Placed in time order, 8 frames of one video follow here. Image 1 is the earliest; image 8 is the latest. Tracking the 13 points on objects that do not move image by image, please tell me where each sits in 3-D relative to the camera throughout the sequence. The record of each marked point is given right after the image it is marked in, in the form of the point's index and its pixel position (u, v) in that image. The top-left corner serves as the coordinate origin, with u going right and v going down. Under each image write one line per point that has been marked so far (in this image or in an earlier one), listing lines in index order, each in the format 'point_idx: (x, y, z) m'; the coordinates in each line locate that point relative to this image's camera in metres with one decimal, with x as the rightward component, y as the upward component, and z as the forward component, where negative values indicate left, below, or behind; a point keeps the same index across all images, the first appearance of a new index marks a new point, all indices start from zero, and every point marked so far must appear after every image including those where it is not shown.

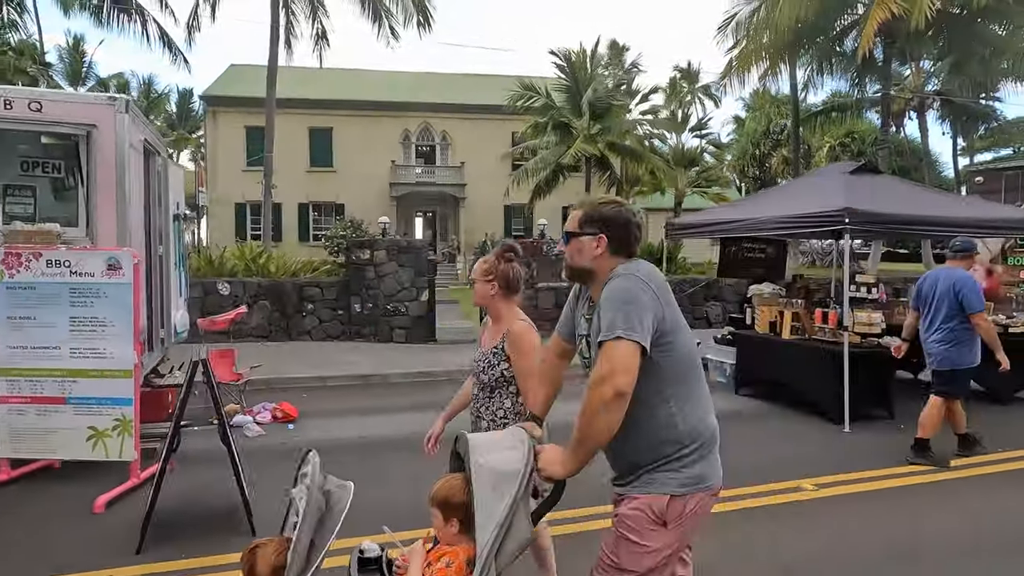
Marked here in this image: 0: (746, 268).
0: (+3.6, +0.3, +10.2) m
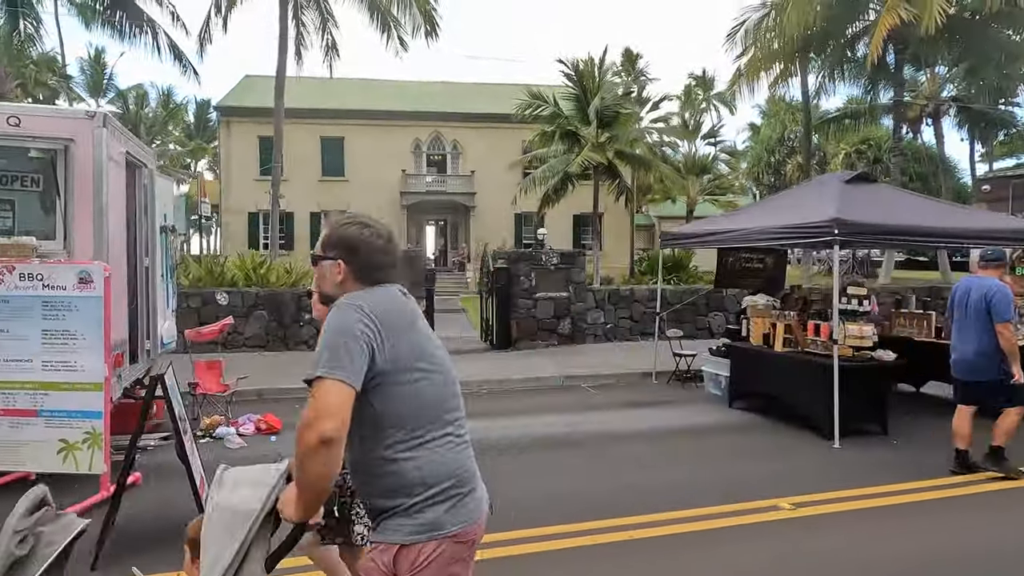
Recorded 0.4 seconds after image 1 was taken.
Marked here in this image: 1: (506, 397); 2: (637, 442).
0: (+3.5, +0.1, +10.1) m
1: (-0.1, -1.4, +8.8) m
2: (+1.3, -1.6, +6.9) m
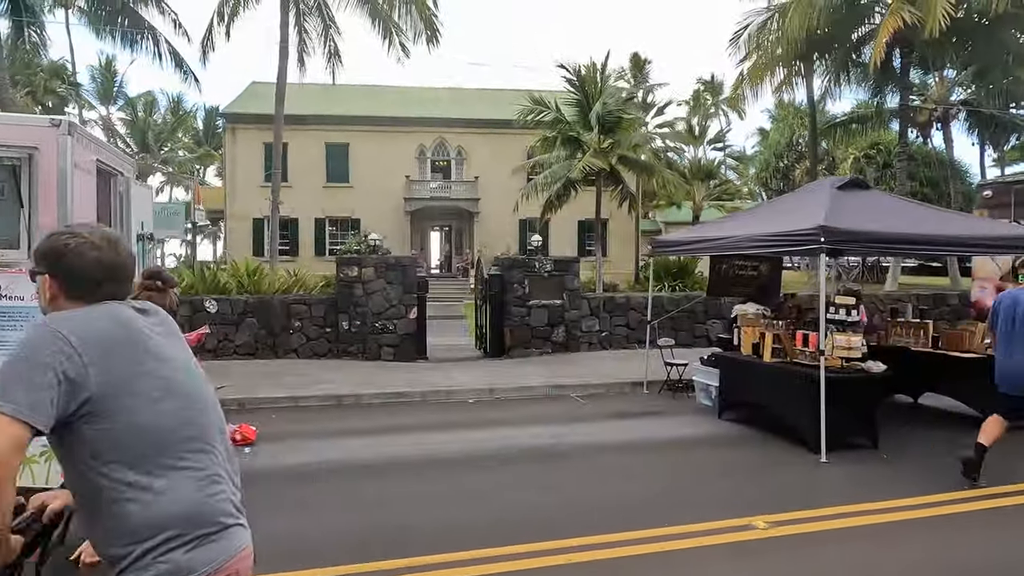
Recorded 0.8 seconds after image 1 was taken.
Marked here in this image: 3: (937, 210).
0: (+3.4, 0.0, +9.9) m
1: (-0.3, -1.6, +8.7) m
2: (+1.1, -1.7, +6.8) m
3: (+5.0, +0.9, +7.7) m
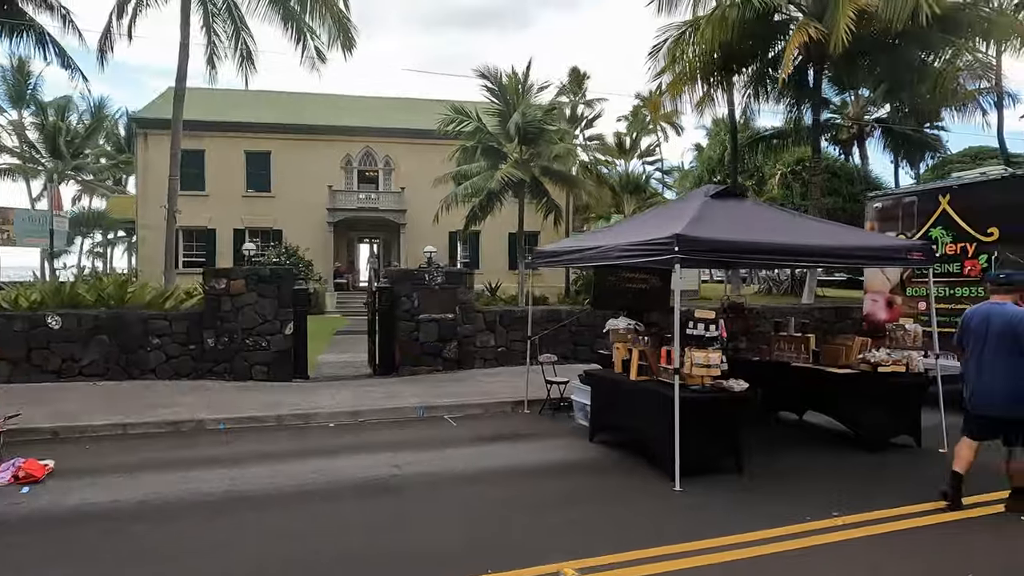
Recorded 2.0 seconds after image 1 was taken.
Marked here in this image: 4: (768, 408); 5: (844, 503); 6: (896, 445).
0: (+1.6, -0.2, +9.5) m
1: (-1.9, -1.7, +8.0) m
2: (-0.5, -1.8, +6.2) m
3: (+3.4, +0.7, +7.4) m
4: (+3.3, -1.6, +8.6) m
5: (+2.9, -1.8, +5.7) m
6: (+4.3, -1.7, +7.4) m
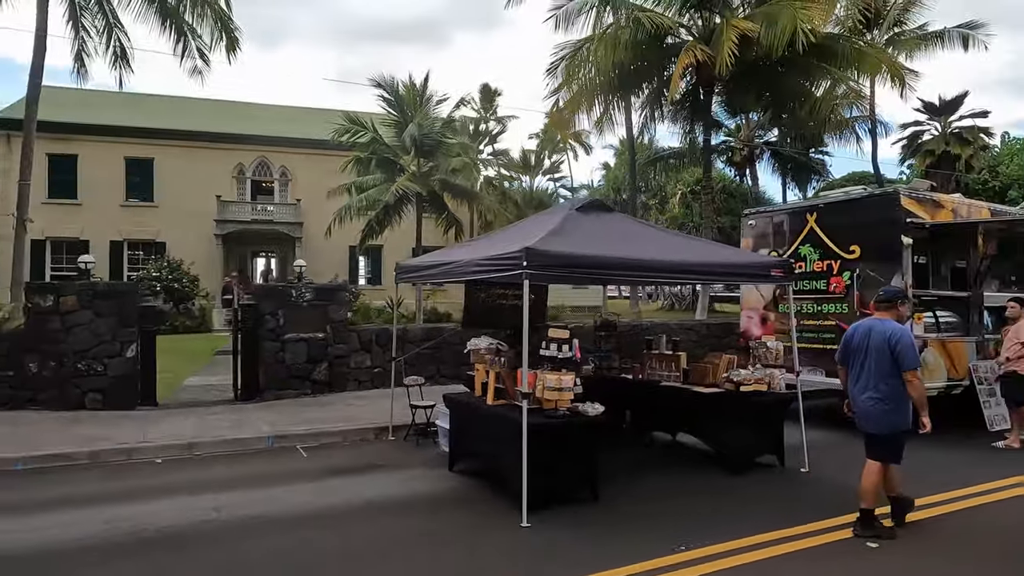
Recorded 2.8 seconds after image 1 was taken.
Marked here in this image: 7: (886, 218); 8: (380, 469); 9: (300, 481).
0: (-0.2, -0.4, +9.0) m
1: (-3.5, -1.9, +7.1) m
2: (-1.8, -2.0, +5.4) m
3: (+1.8, +0.5, +7.2) m
4: (+1.6, -1.8, +8.4) m
5: (+1.5, -2.0, +5.4) m
6: (+2.7, -1.9, +7.3) m
7: (+5.0, +0.9, +8.9) m
8: (-1.4, -2.0, +7.2) m
9: (-2.2, -2.0, +6.8) m
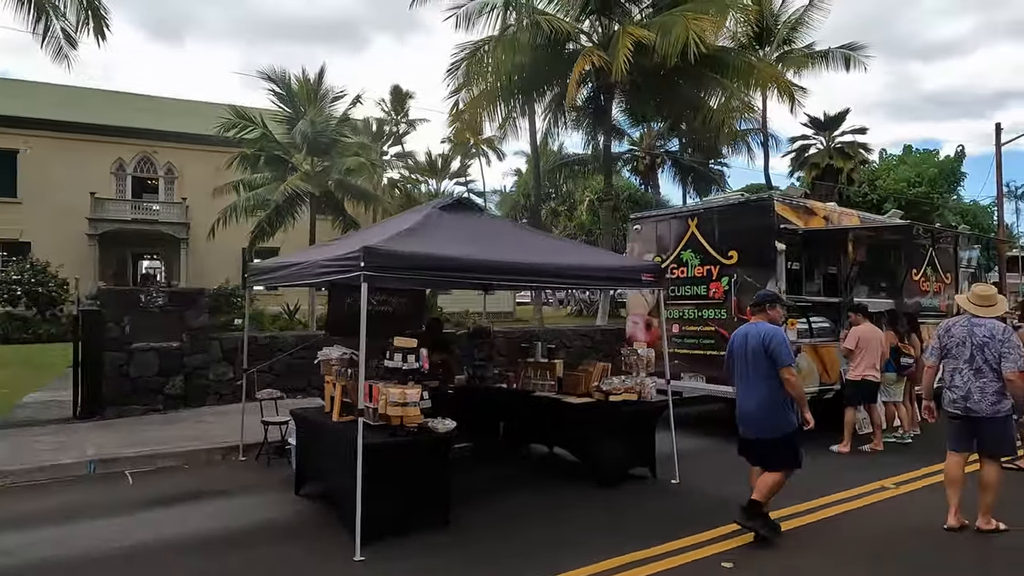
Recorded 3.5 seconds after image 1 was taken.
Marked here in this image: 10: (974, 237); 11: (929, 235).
0: (-1.8, -0.5, +8.4) m
1: (-4.9, -1.9, +6.0) m
2: (-3.0, -2.0, +4.6) m
3: (+0.4, +0.5, +6.9) m
4: (0.0, -1.8, +7.9) m
5: (+0.3, -2.0, +5.0) m
6: (+1.2, -2.0, +7.0) m
7: (+3.3, +0.9, +8.9) m
8: (-2.8, -2.0, +6.4) m
9: (-3.5, -2.0, +5.9) m
10: (+8.4, +0.9, +12.1) m
11: (+6.7, +0.8, +10.7) m
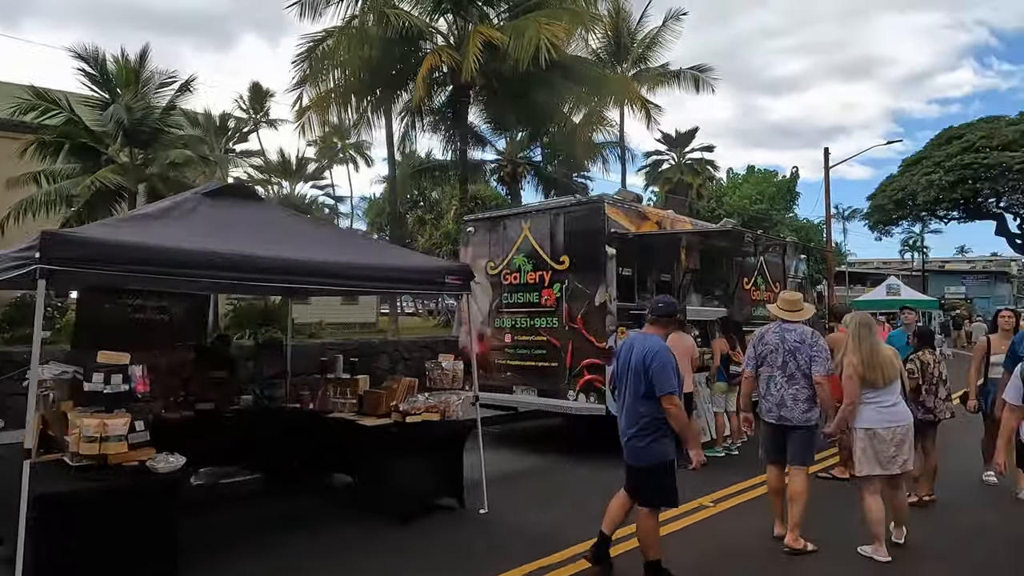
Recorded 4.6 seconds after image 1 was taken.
0: (-4.0, -0.5, +7.0) m
1: (-6.6, -1.9, +4.0) m
2: (-4.5, -2.0, +3.0) m
3: (-1.5, +0.5, +5.9) m
4: (-2.1, -1.9, +6.8) m
5: (-1.3, -2.0, +4.0) m
6: (-0.7, -2.0, +6.2) m
7: (+1.0, +0.8, +8.5) m
8: (-4.6, -2.0, +4.8) m
9: (-5.2, -2.0, +4.2) m
10: (+5.4, +0.8, +12.5) m
11: (+4.0, +0.7, +10.9) m
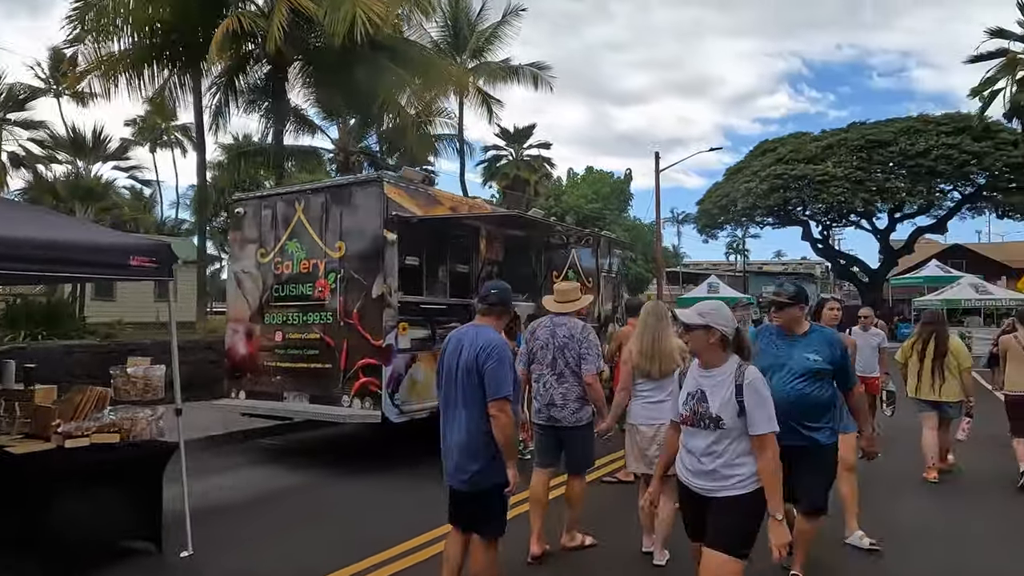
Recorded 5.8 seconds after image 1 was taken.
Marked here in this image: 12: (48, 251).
0: (-6.1, -0.4, +4.9) m
1: (-8.1, -1.8, +1.5) m
2: (-5.8, -1.8, +1.0) m
3: (-3.5, +0.6, +4.4) m
4: (-4.3, -1.8, +5.2) m
5: (-2.9, -1.9, +2.6) m
6: (-2.8, -1.9, +4.8) m
7: (-1.6, +0.9, +7.4) m
8: (-6.3, -1.9, +2.7) m
9: (-6.7, -1.9, +2.0) m
10: (+1.9, +0.9, +12.3) m
11: (+0.8, +0.8, +10.4) m
12: (-2.9, +0.2, +4.1) m
